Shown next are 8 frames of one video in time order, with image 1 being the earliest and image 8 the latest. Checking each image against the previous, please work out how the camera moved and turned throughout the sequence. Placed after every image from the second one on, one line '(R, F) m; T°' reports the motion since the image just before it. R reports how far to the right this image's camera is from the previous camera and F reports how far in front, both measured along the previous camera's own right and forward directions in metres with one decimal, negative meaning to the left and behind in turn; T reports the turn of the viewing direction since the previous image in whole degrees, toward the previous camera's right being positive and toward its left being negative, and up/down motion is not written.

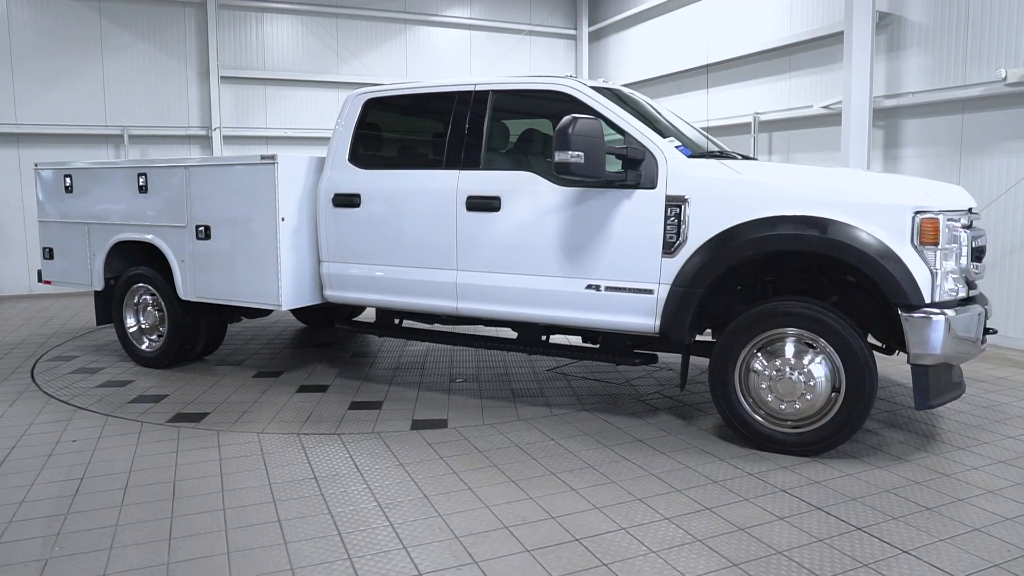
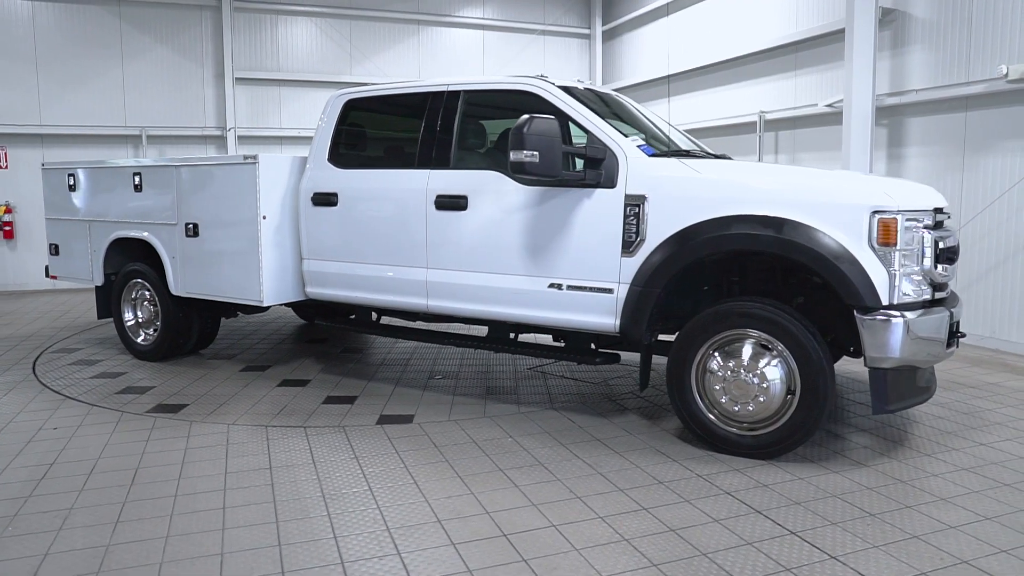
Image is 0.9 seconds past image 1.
(+0.5, 0.0) m; -3°
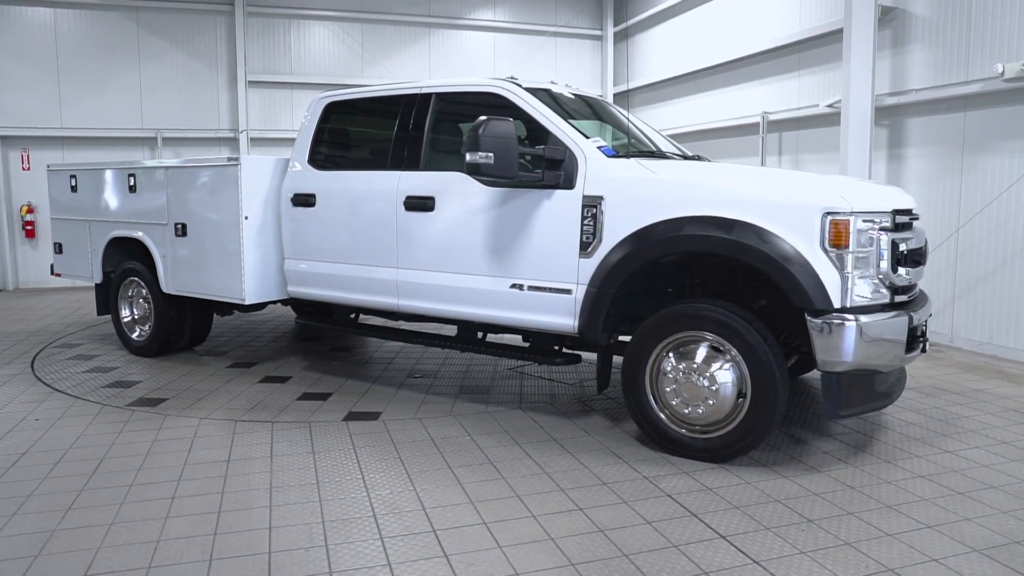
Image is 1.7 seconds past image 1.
(+0.5, 0.0) m; -3°
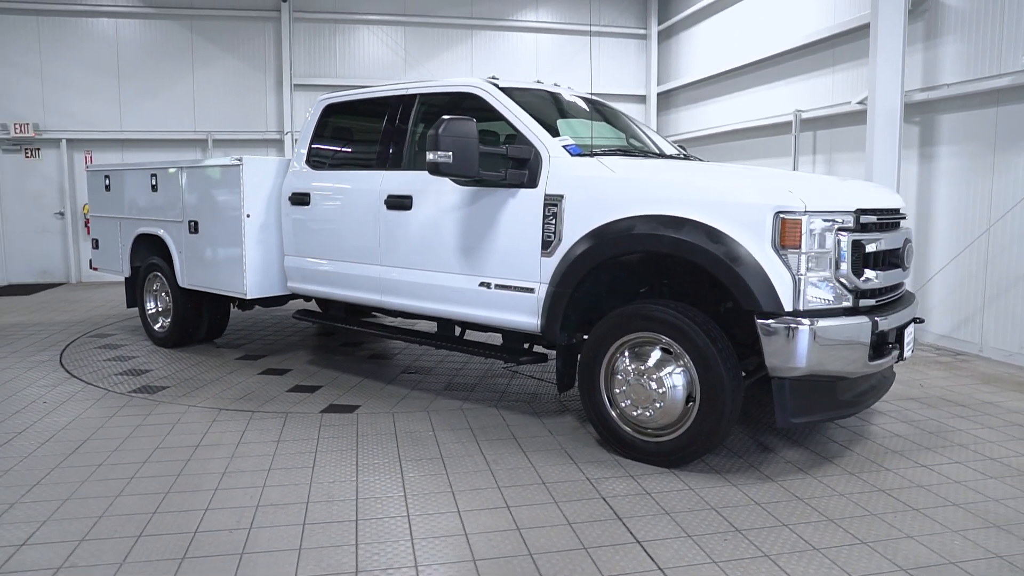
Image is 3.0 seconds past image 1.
(+0.7, 0.0) m; -6°
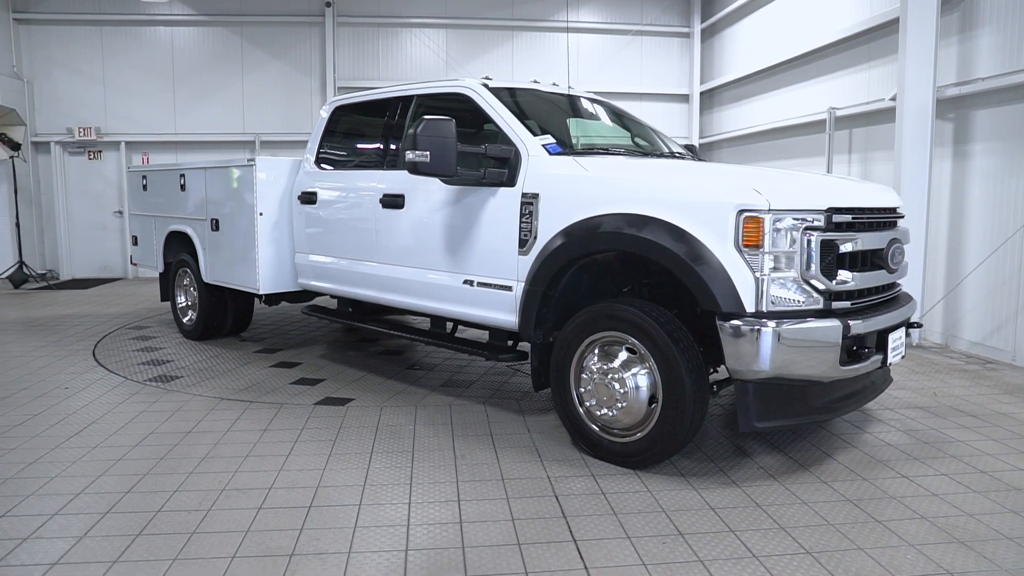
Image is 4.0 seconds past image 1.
(+0.5, 0.0) m; -6°
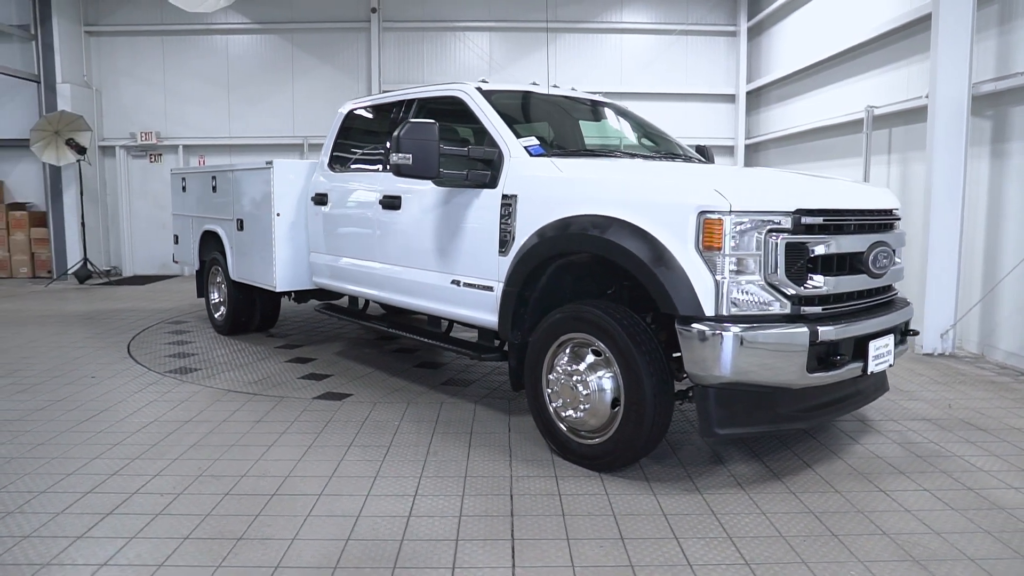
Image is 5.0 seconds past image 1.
(+0.5, 0.0) m; -6°
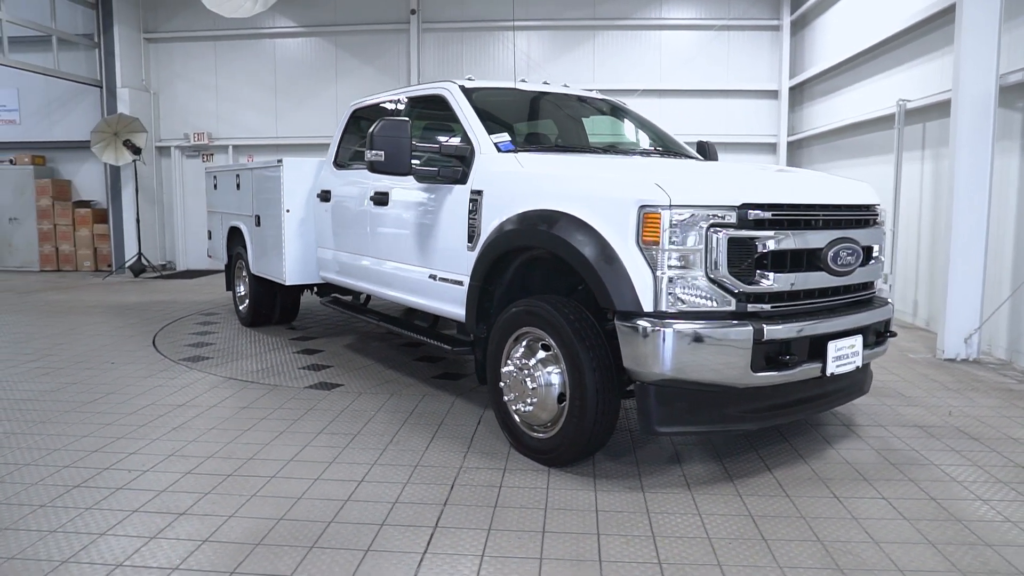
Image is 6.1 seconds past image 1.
(+0.6, 0.0) m; -6°
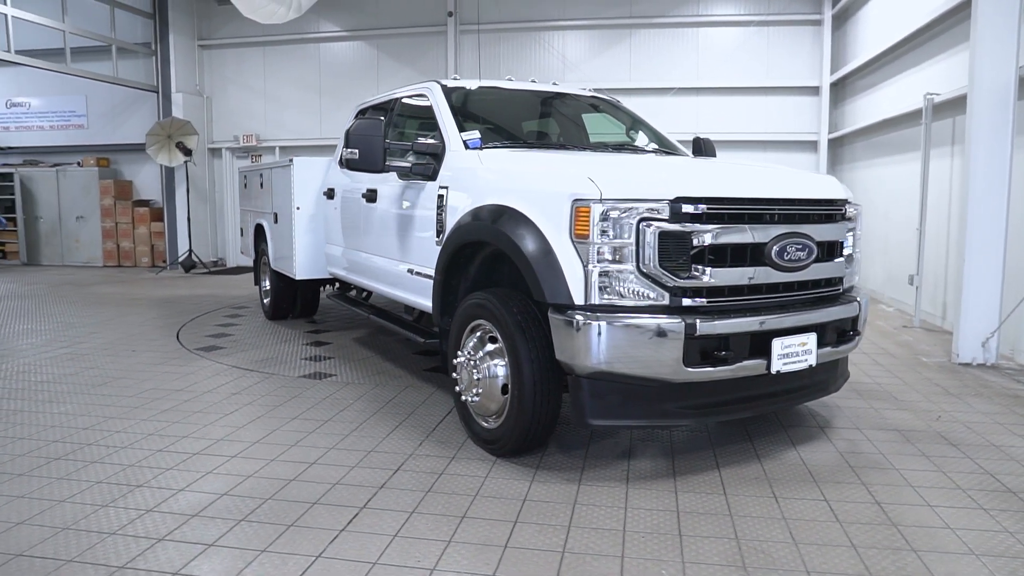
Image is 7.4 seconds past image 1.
(+0.6, 0.0) m; -6°
